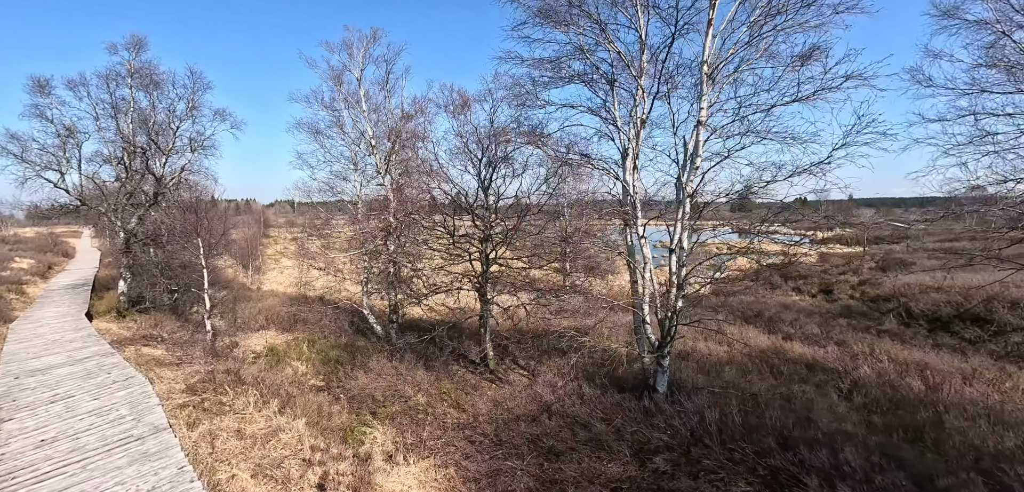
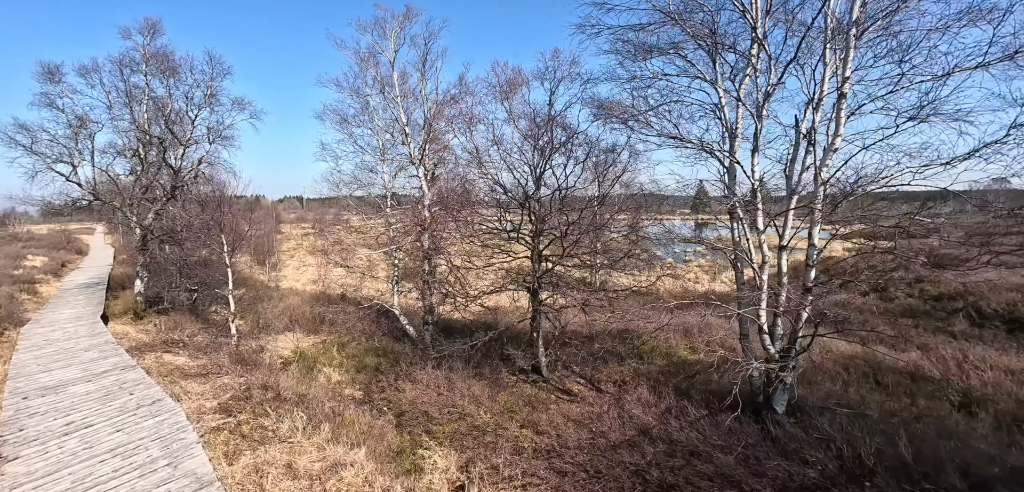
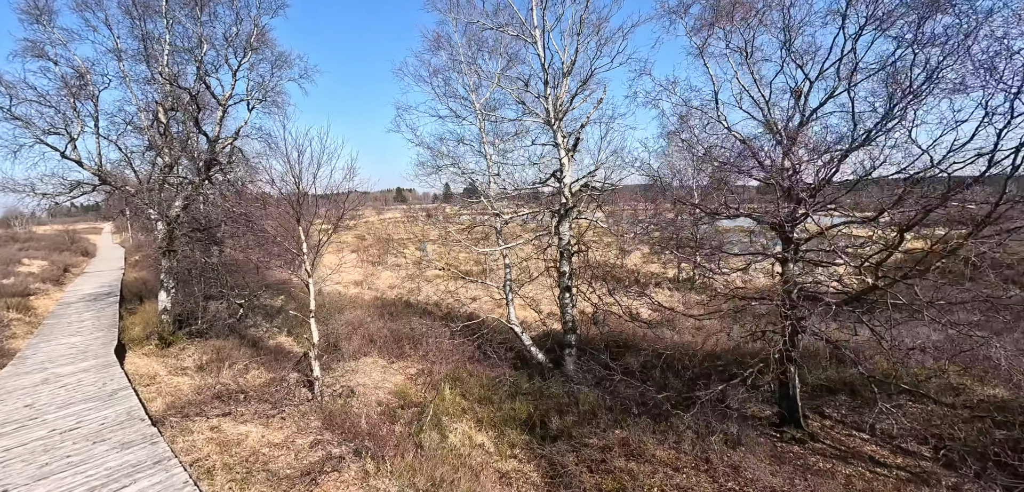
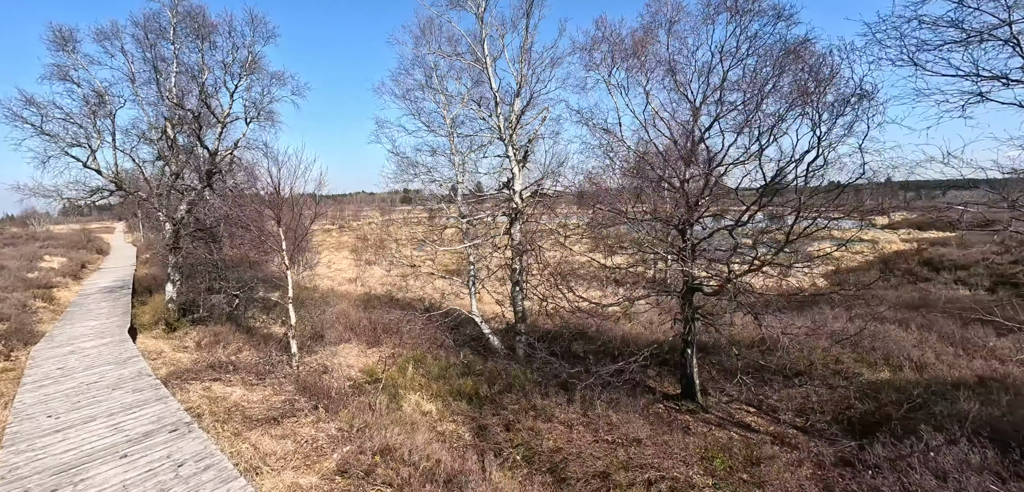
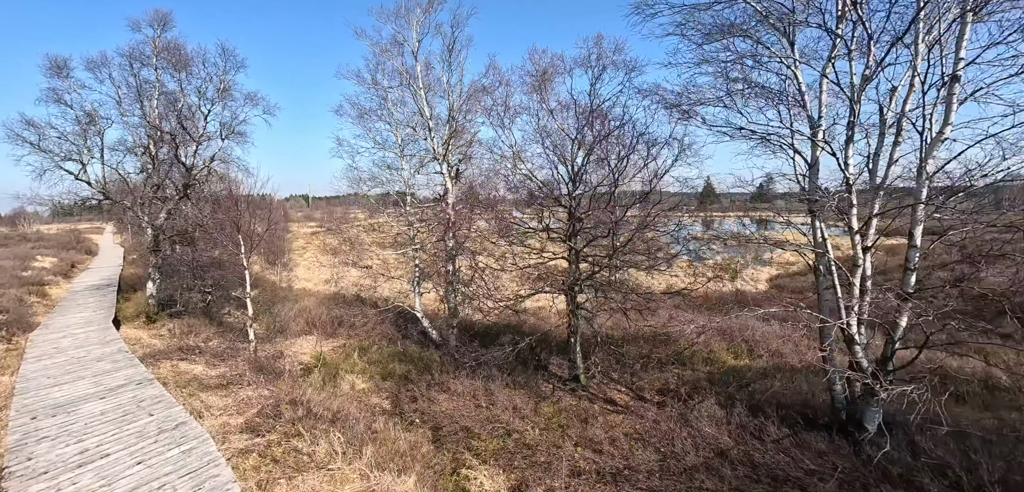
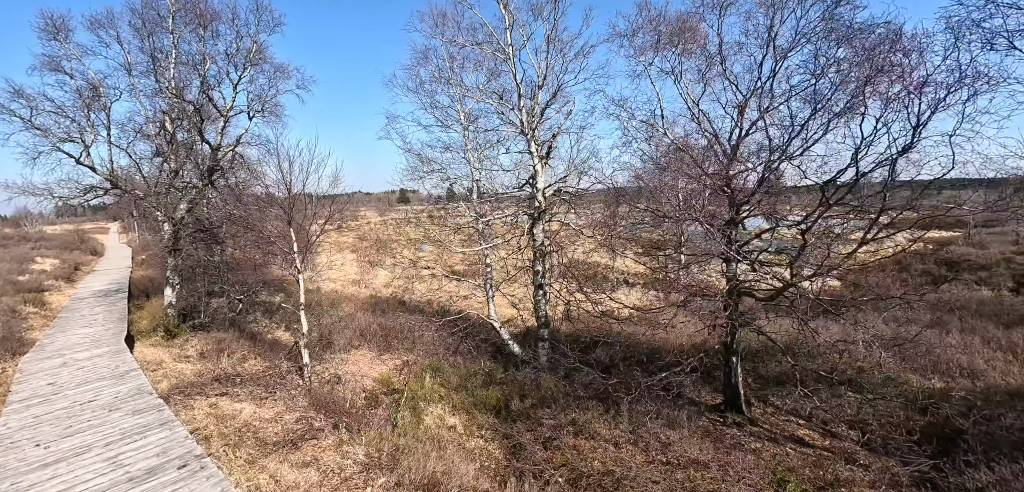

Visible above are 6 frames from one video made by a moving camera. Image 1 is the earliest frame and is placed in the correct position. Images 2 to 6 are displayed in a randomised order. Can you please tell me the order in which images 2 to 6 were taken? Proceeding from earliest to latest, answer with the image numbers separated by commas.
2, 5, 4, 6, 3
